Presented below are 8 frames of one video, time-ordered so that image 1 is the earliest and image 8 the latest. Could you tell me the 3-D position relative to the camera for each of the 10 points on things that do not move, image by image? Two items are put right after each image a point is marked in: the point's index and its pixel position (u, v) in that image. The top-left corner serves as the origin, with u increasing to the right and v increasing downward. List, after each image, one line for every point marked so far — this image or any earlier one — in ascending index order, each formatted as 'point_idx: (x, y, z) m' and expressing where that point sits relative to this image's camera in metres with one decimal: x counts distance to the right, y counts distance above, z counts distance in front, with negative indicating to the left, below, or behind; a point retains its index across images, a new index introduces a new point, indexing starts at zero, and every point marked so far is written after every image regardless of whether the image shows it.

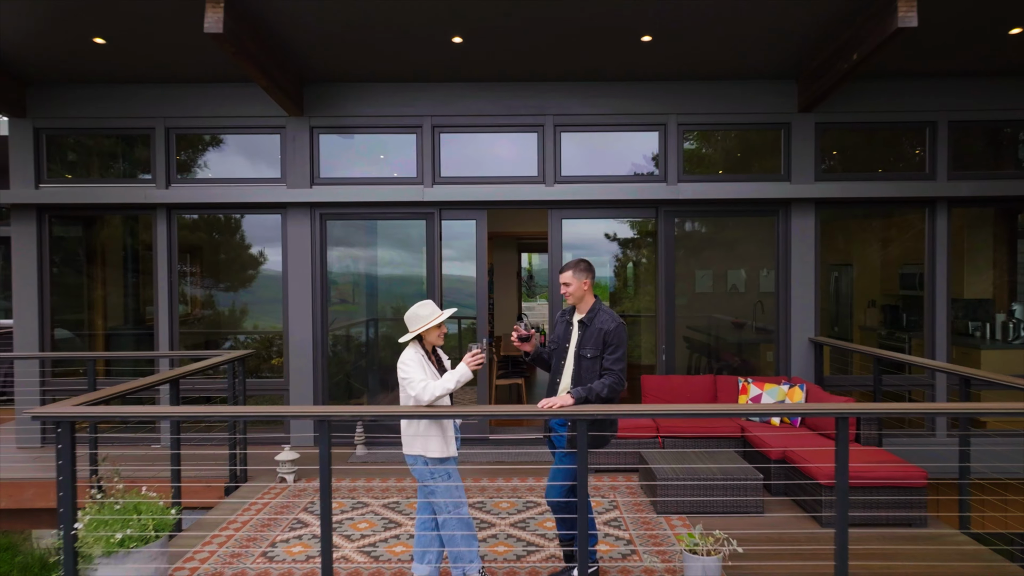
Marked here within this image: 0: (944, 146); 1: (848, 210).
0: (+7.5, +2.5, +4.6) m
1: (+6.2, +1.4, +4.7) m
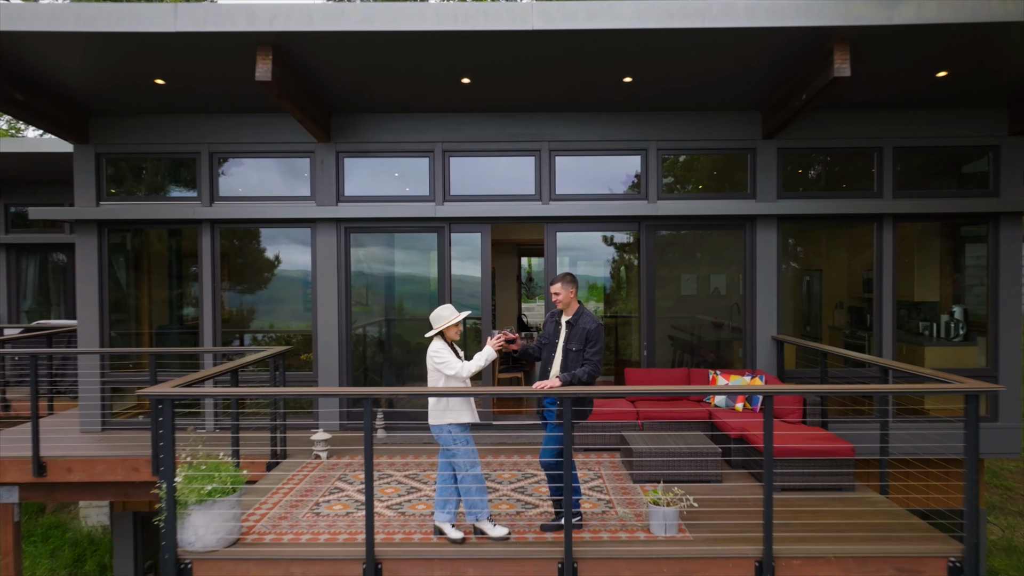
0: (+7.5, +2.4, +5.3) m
1: (+6.2, +1.3, +5.4) m
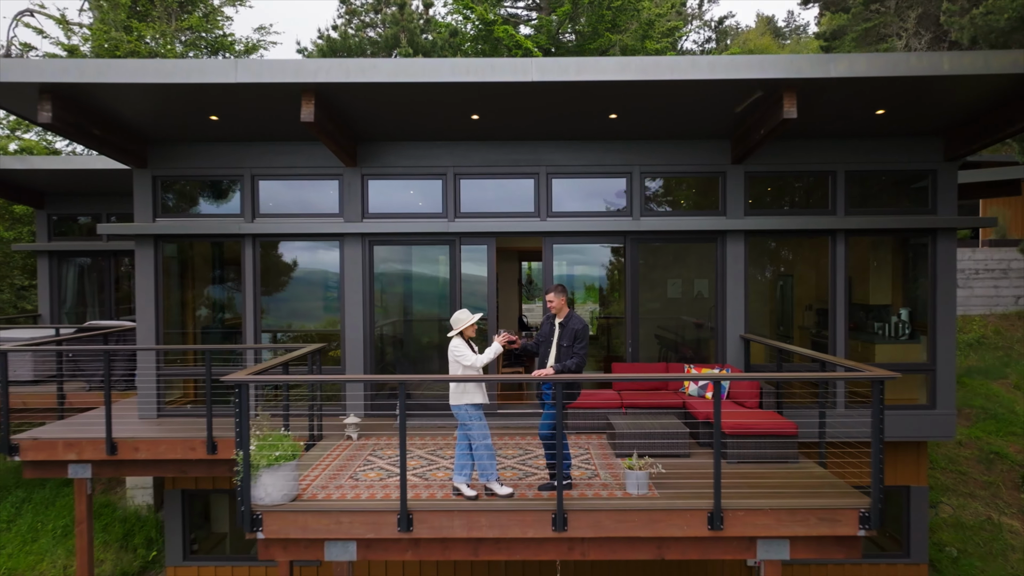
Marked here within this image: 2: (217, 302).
0: (+7.6, +2.3, +6.1) m
1: (+6.2, +1.2, +6.2) m
2: (-7.1, -0.3, +6.4) m
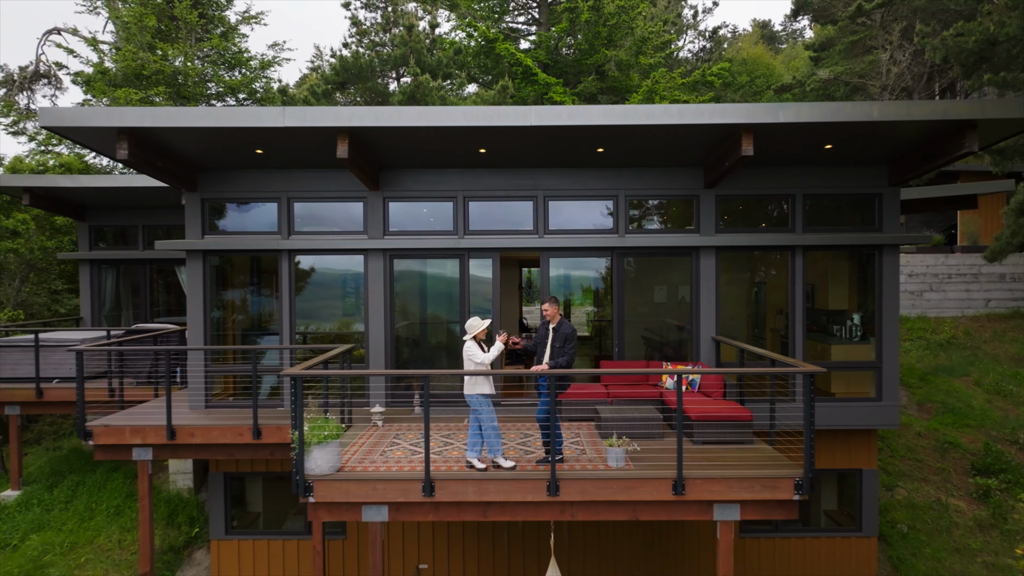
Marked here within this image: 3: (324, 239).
0: (+7.6, +2.1, +7.0) m
1: (+6.3, +1.0, +7.1) m
2: (-7.0, -0.5, +7.3) m
3: (-5.0, +1.3, +7.1) m
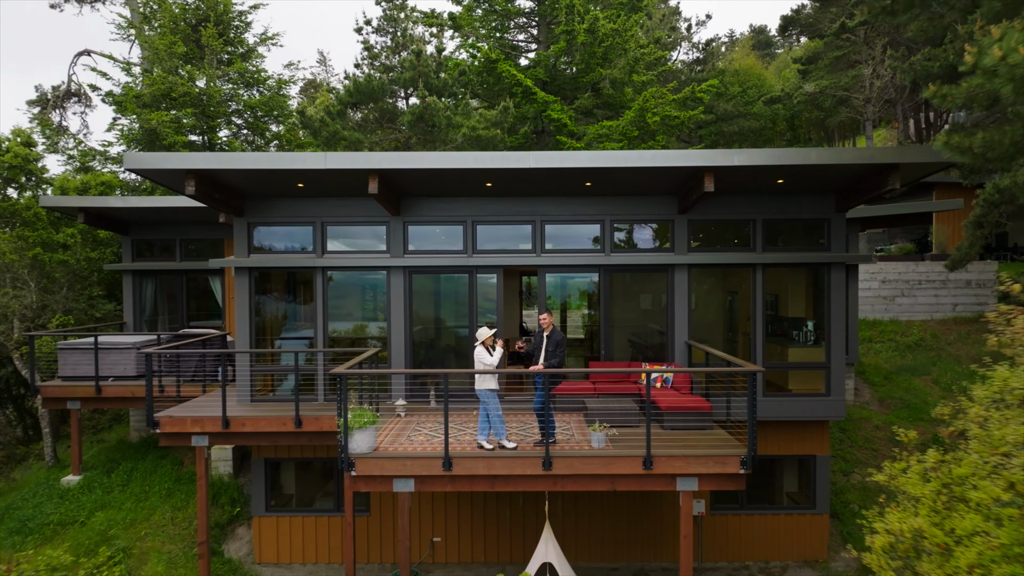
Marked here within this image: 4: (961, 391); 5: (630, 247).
0: (+7.6, +1.7, +8.1) m
1: (+6.3, +0.6, +8.3) m
2: (-7.0, -0.9, +8.5) m
3: (-5.0, +1.0, +8.2) m
4: (+21.0, -4.8, +12.5) m
5: (+3.7, +1.3, +8.3) m
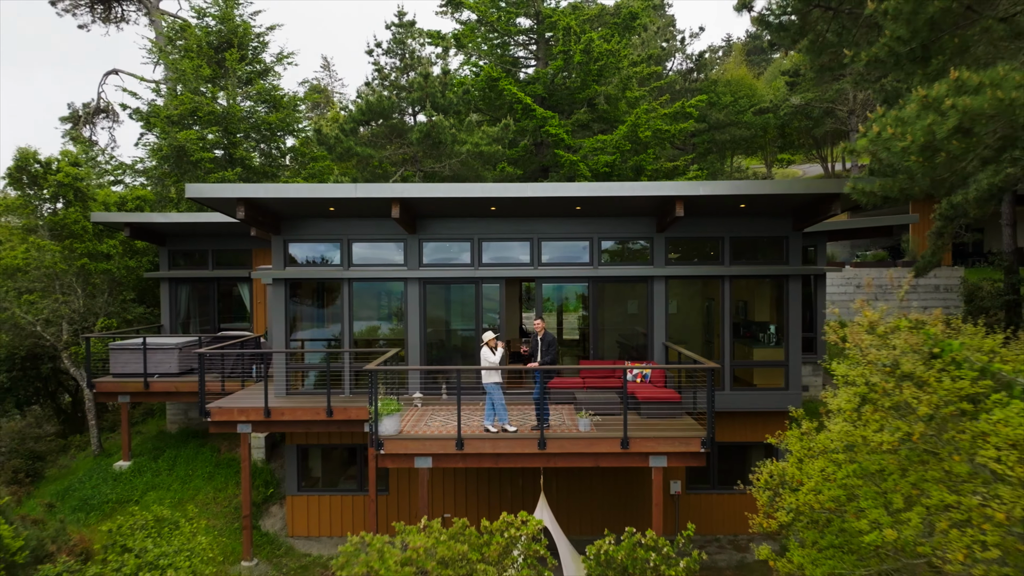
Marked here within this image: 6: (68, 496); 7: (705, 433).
0: (+7.7, +1.4, +9.4) m
1: (+6.3, +0.3, +9.5) m
2: (-7.0, -1.2, +9.8) m
3: (-4.9, +0.7, +9.5) m
4: (+21.1, -5.1, +13.7) m
5: (+3.7, +1.0, +9.5) m
6: (-17.3, -8.1, +10.4) m
7: (+5.2, -3.9, +7.2) m
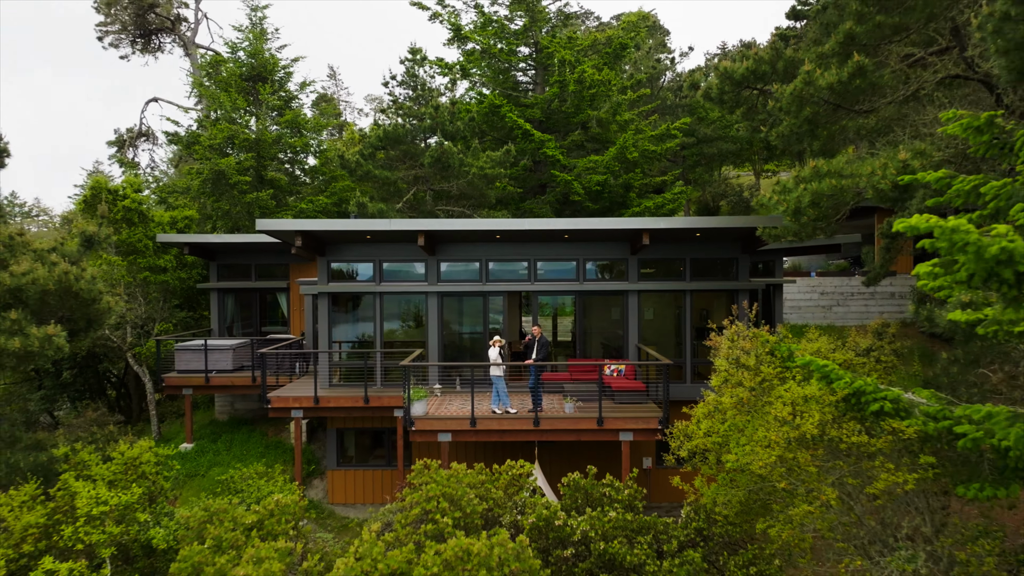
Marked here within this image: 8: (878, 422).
0: (+7.7, +0.9, +11.5) m
1: (+6.4, -0.2, +11.7) m
2: (-6.9, -1.7, +11.9) m
3: (-4.9, +0.2, +11.6) m
4: (+21.1, -5.6, +15.8) m
5: (+3.7, +0.5, +11.7) m
6: (-17.2, -8.6, +12.5) m
7: (+5.3, -4.5, +9.4) m
8: (+6.4, -2.3, +4.6) m
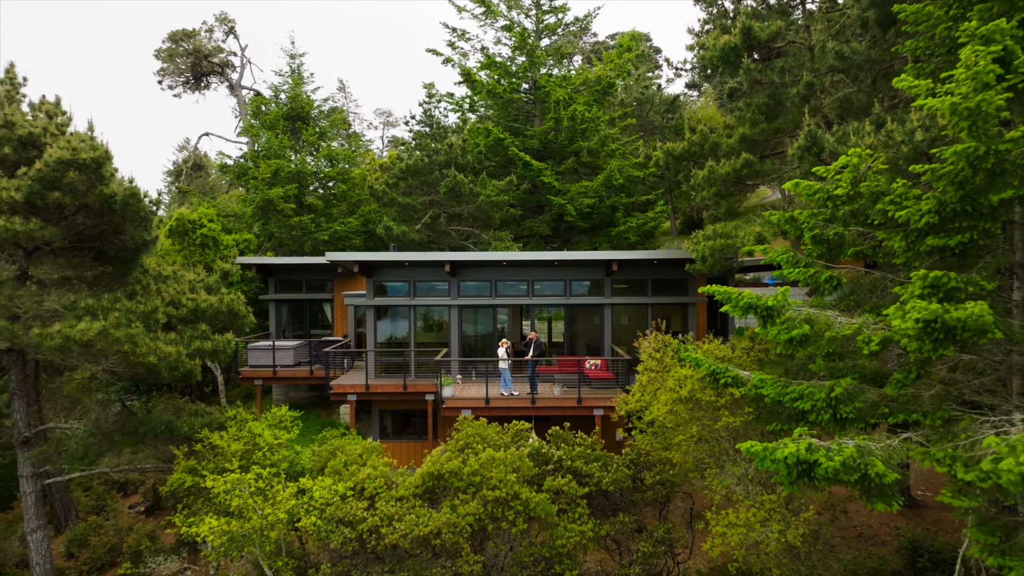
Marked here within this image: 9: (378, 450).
0: (+7.9, +0.1, +15.0) m
1: (+6.5, -0.9, +15.1) m
2: (-6.8, -2.5, +15.4) m
3: (-4.7, -0.6, +15.1) m
4: (+21.3, -6.4, +19.3) m
5: (+3.9, -0.3, +15.2) m
6: (-17.1, -9.4, +16.0) m
7: (+5.4, -5.2, +12.8) m
8: (+6.5, -3.1, +8.1) m
9: (-4.5, -5.4, +8.9) m
